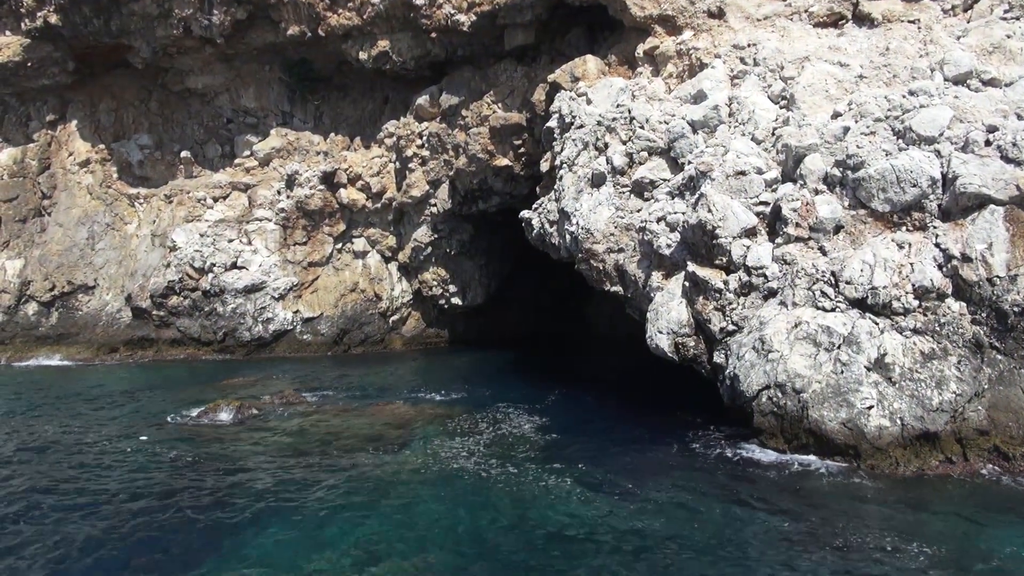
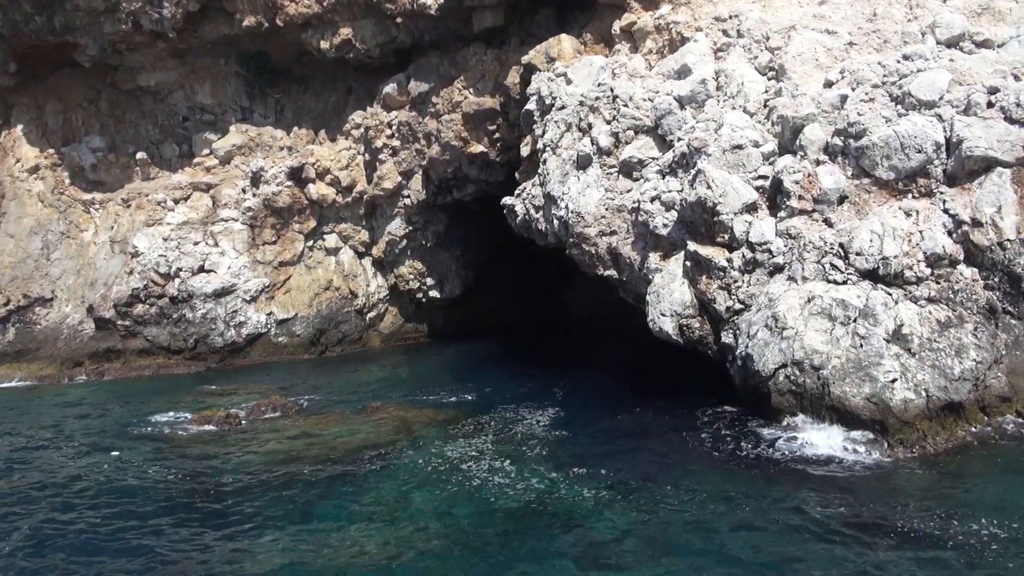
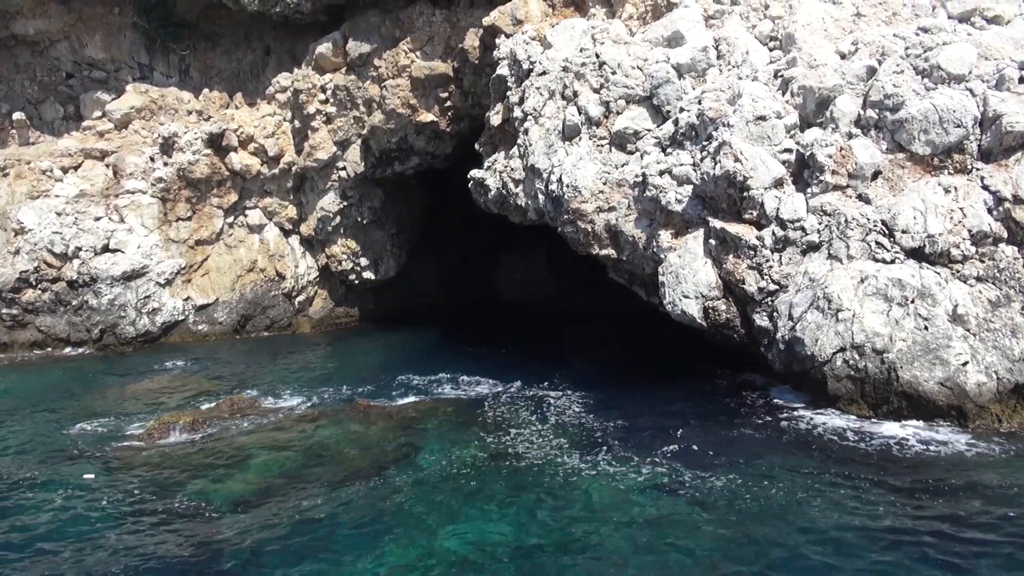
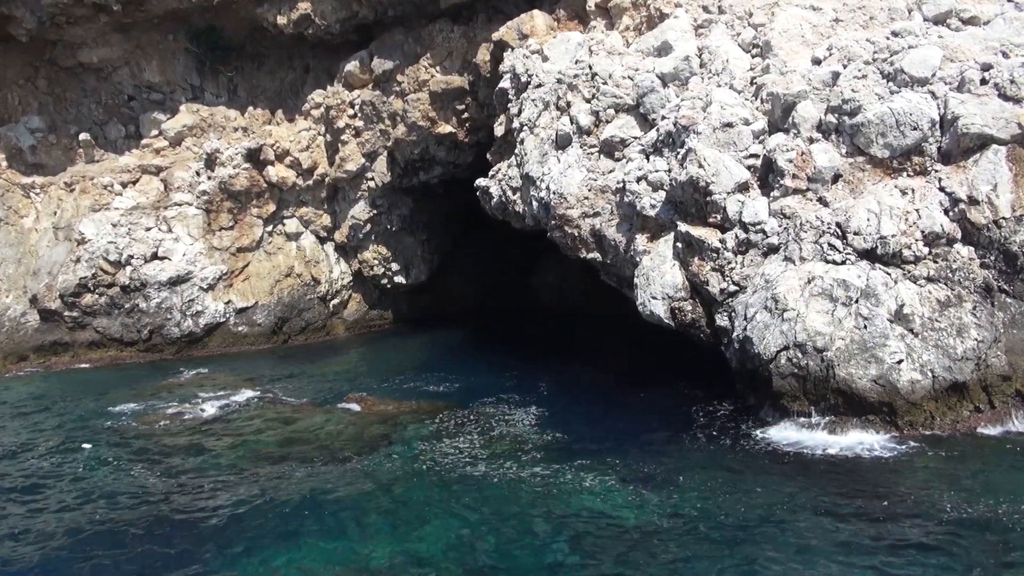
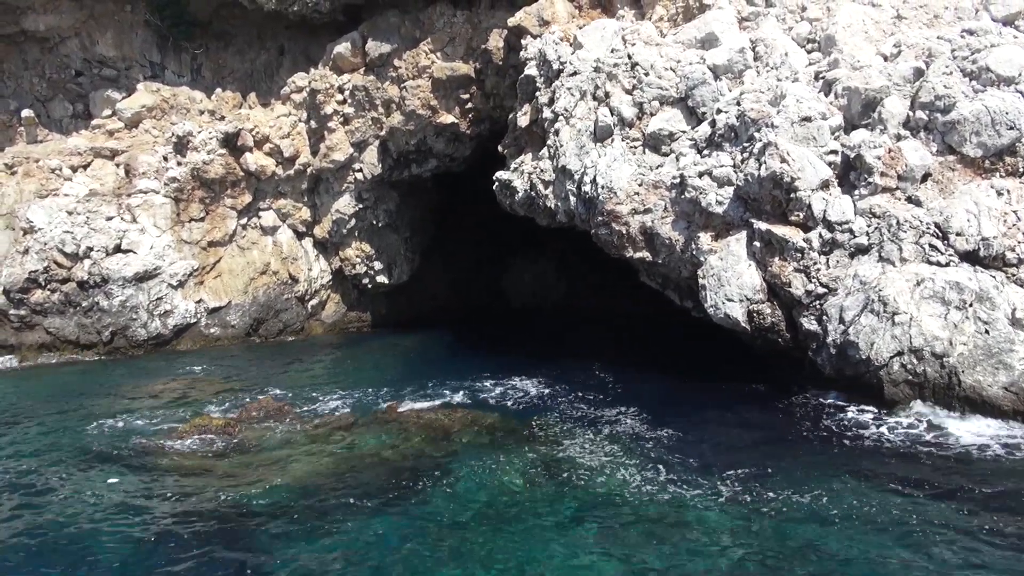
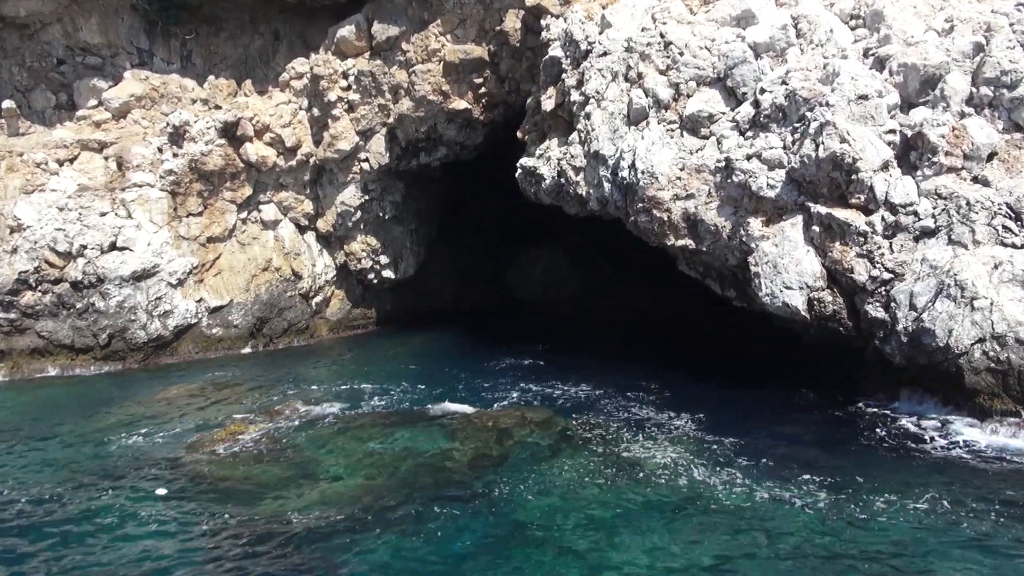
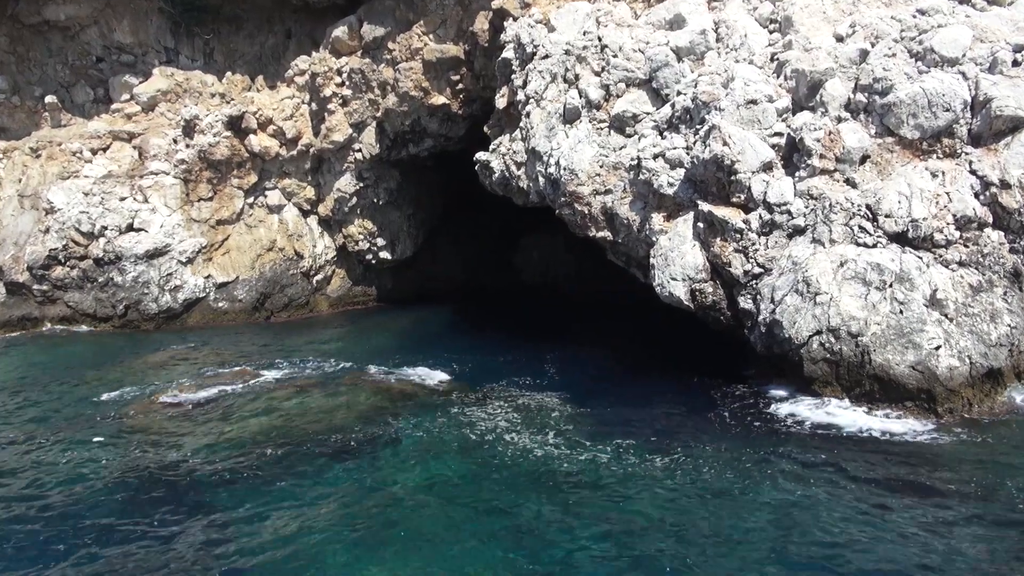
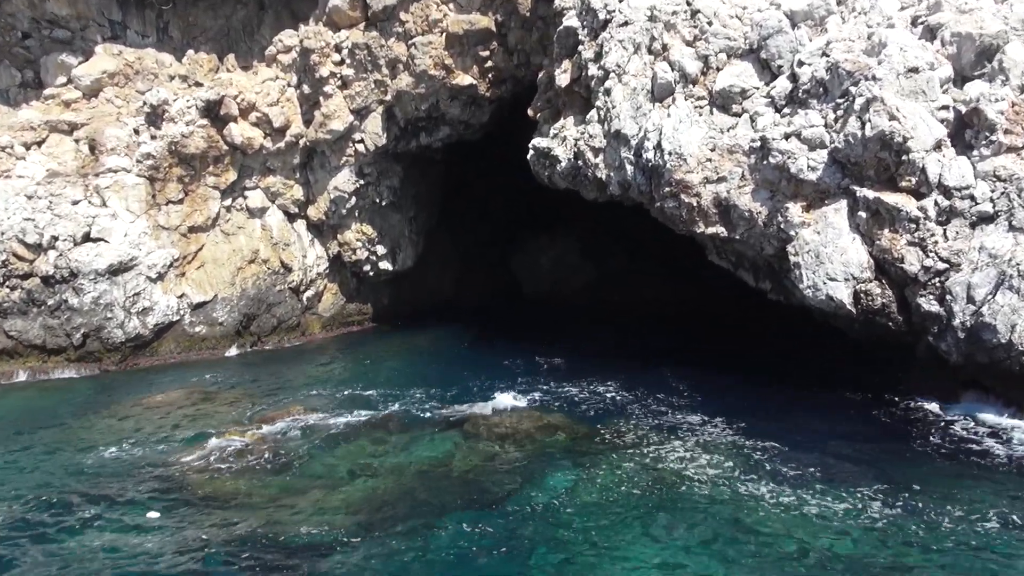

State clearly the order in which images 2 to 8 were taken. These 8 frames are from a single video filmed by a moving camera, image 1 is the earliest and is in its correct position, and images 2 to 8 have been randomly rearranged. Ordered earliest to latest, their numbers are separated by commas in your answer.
2, 4, 7, 3, 5, 6, 8
